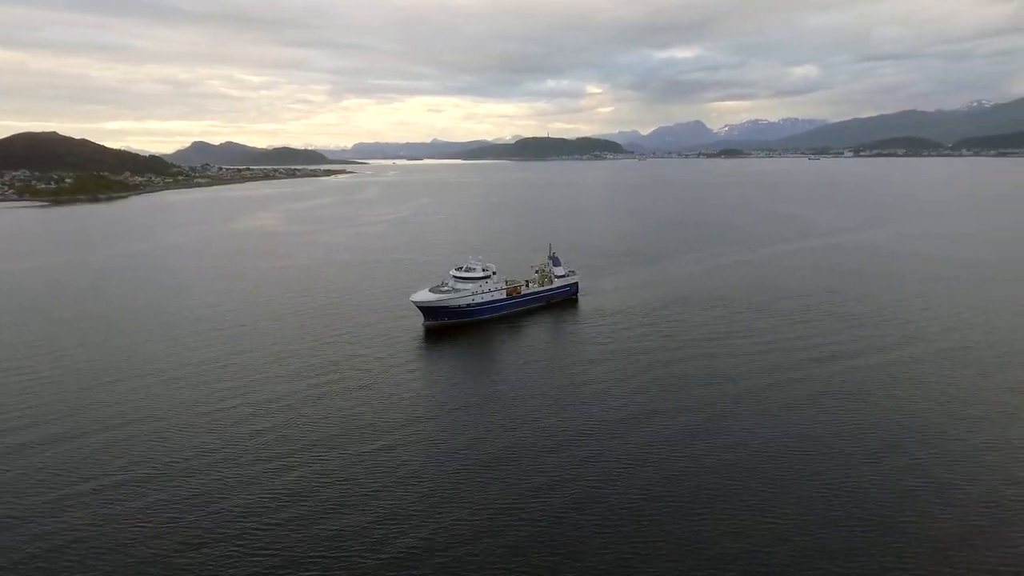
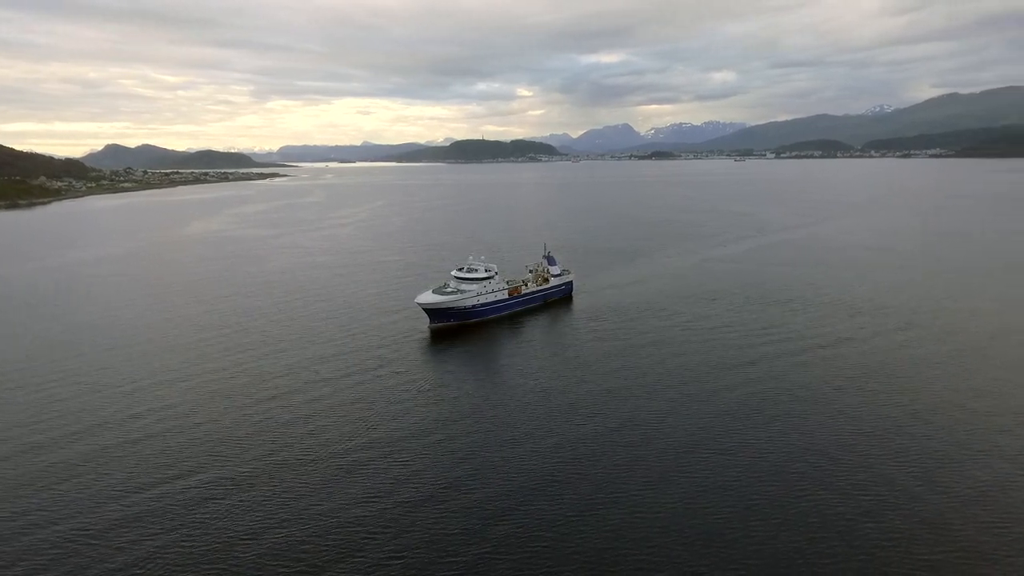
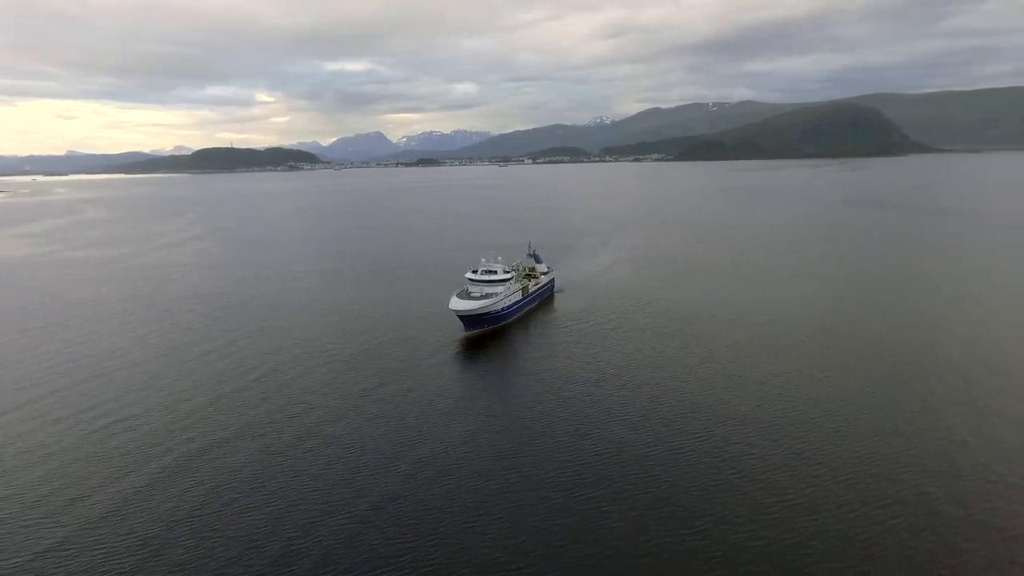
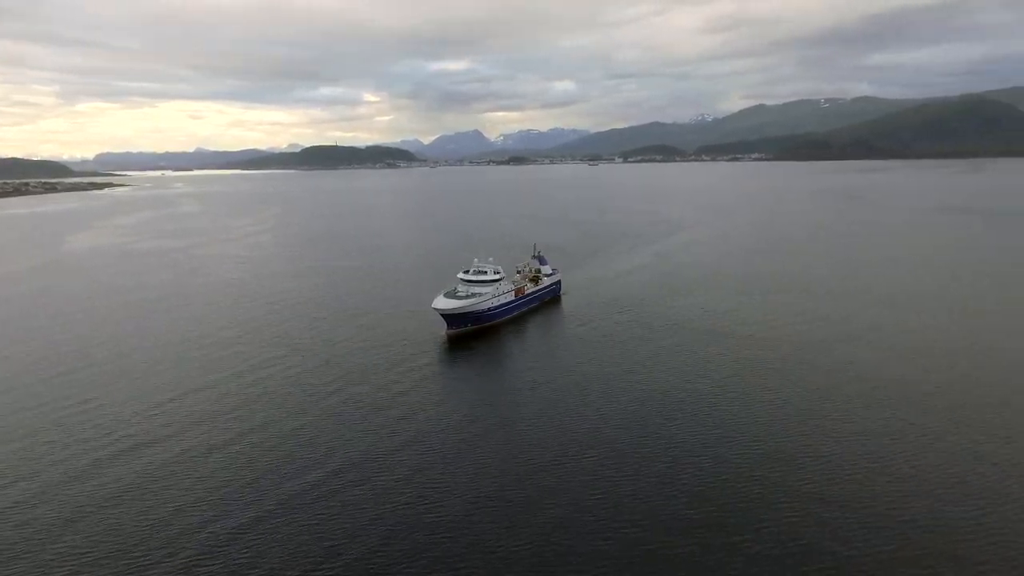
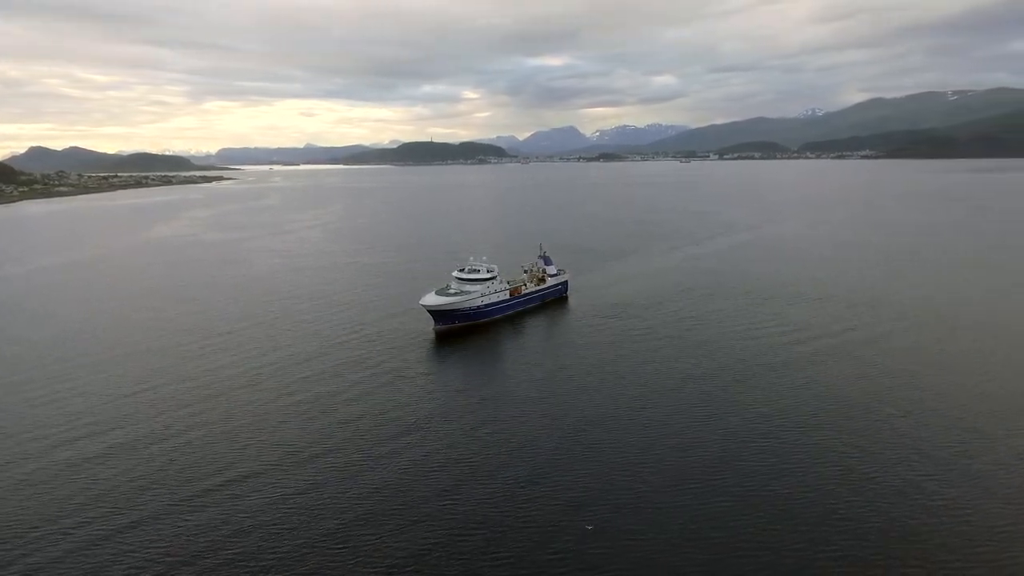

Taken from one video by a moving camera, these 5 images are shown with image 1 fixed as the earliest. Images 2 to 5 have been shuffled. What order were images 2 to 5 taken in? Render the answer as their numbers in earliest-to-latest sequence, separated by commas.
2, 5, 4, 3
